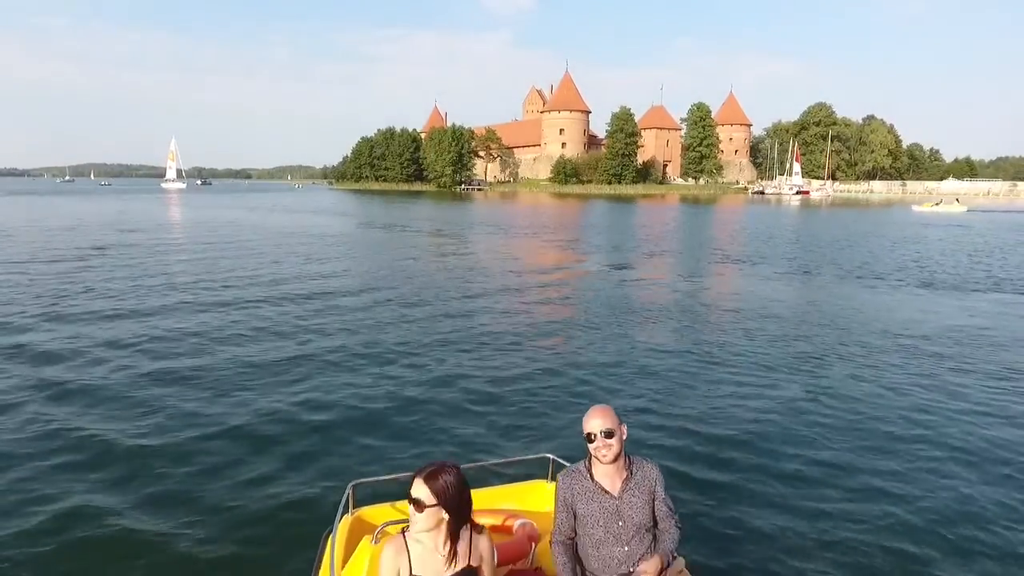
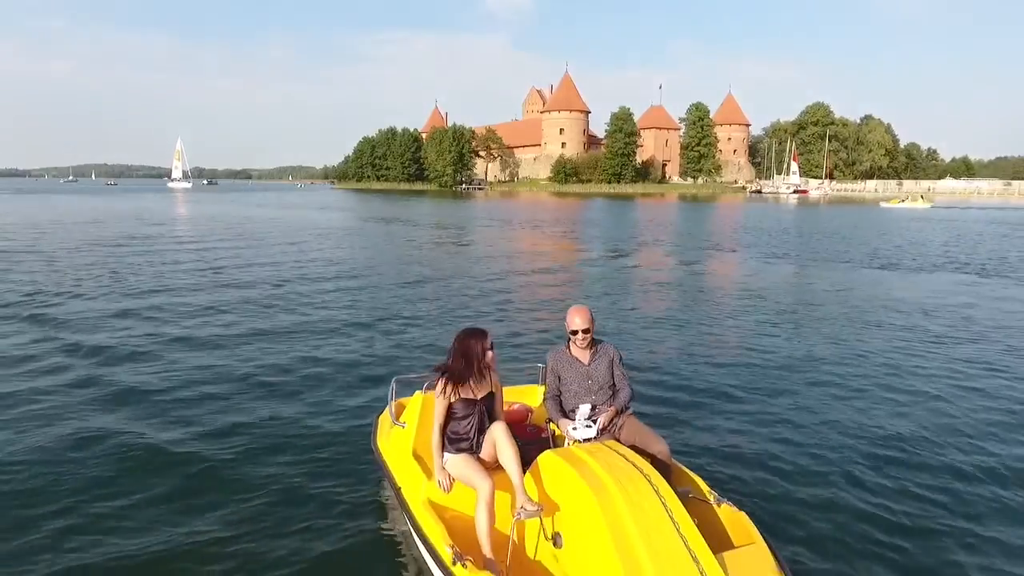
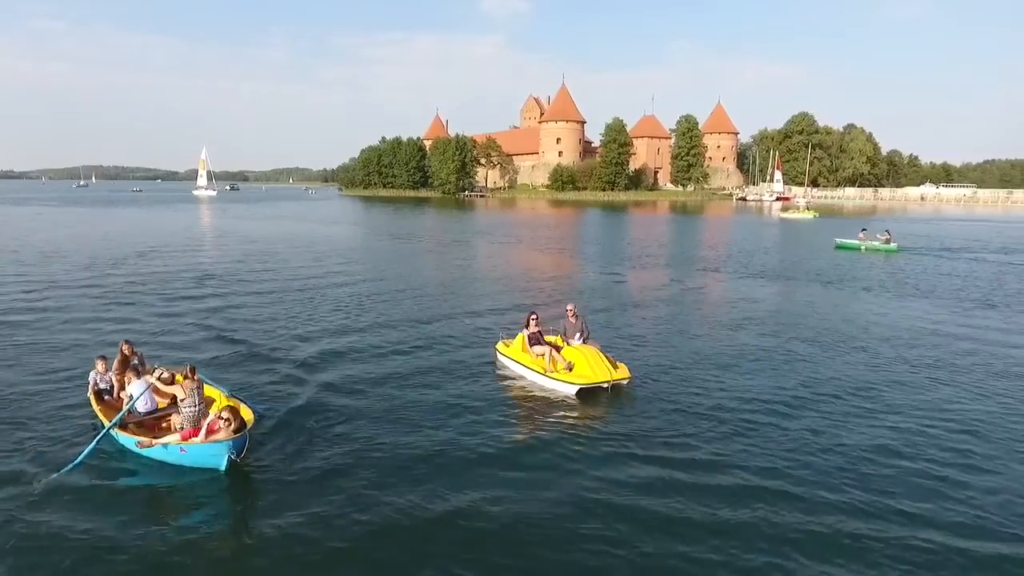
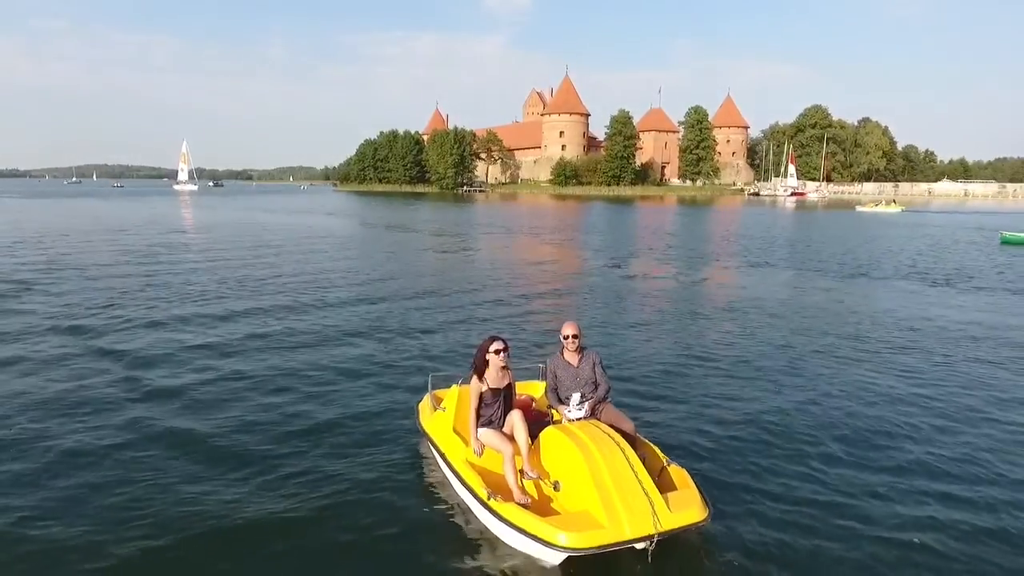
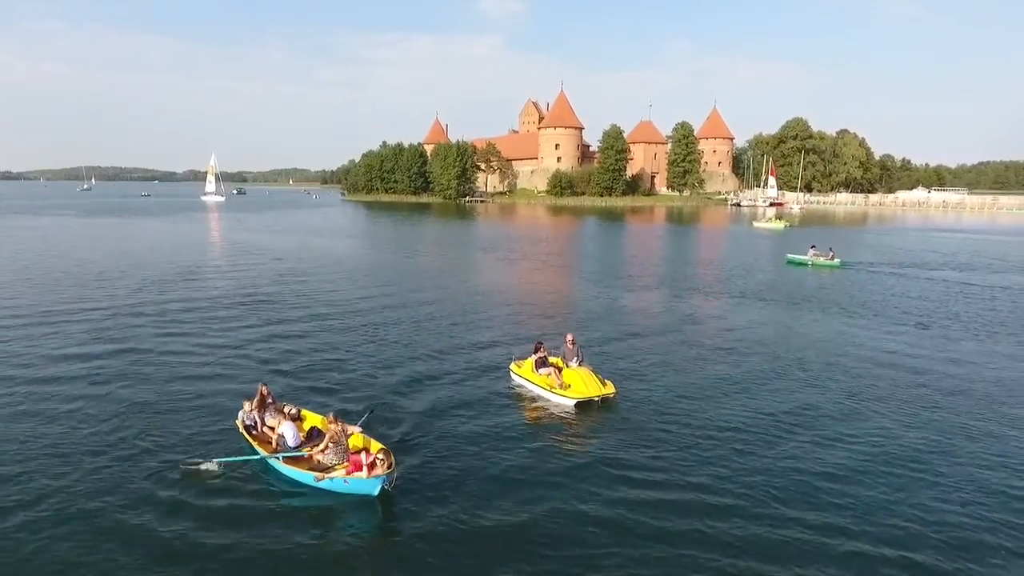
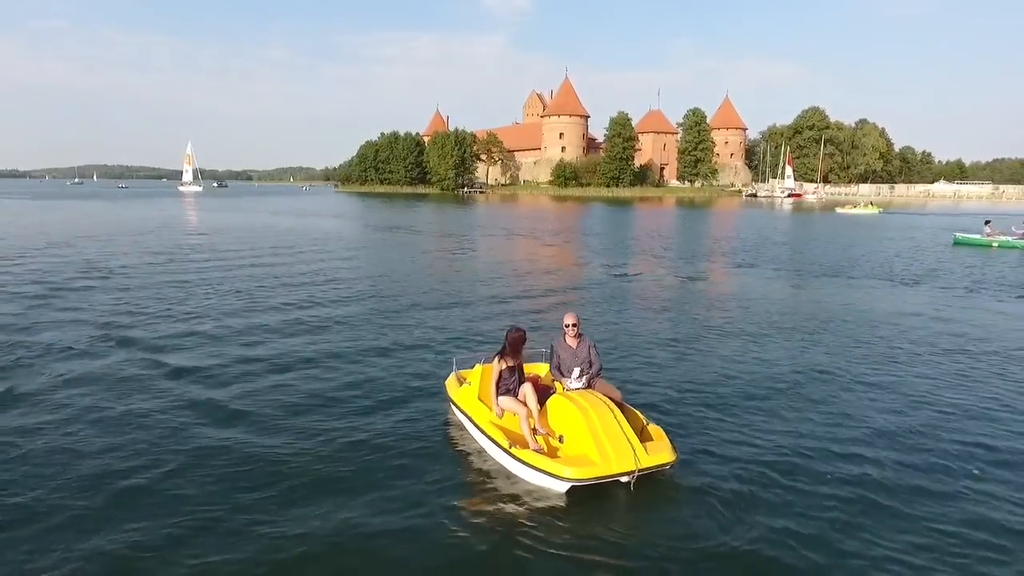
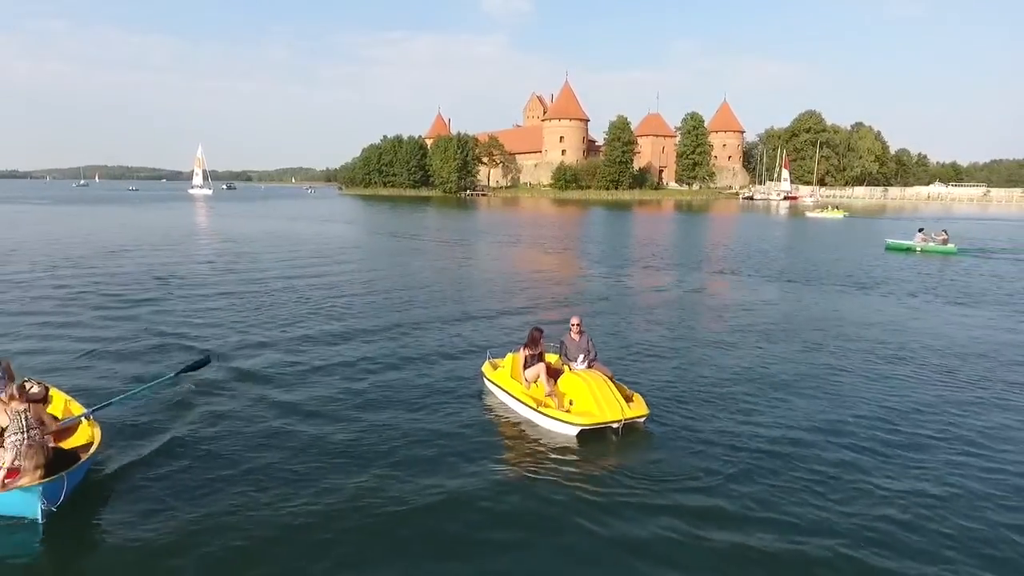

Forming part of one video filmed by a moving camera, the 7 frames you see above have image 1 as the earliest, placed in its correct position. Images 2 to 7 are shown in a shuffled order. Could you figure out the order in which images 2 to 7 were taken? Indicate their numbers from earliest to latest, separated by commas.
2, 4, 6, 7, 3, 5
